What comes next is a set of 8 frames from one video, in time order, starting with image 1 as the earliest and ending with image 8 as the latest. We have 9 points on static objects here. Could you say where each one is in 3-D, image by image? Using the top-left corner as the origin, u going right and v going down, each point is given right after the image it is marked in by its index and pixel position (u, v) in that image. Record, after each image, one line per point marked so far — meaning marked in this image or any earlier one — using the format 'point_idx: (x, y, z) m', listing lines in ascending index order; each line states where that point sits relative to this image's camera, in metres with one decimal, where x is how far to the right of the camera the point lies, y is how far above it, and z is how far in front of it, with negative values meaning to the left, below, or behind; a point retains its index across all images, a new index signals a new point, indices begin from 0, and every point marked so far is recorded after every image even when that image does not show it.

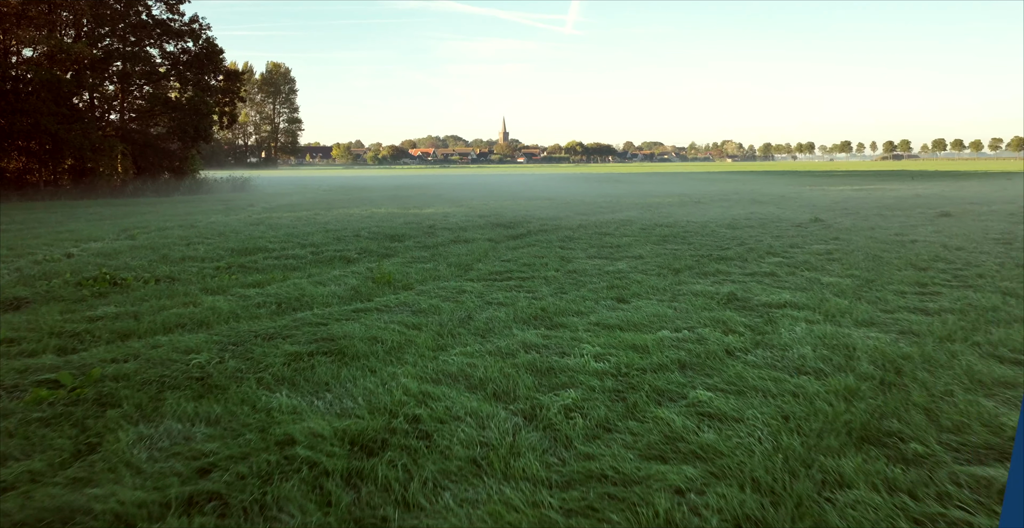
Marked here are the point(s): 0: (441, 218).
0: (-1.5, +1.0, +10.2) m
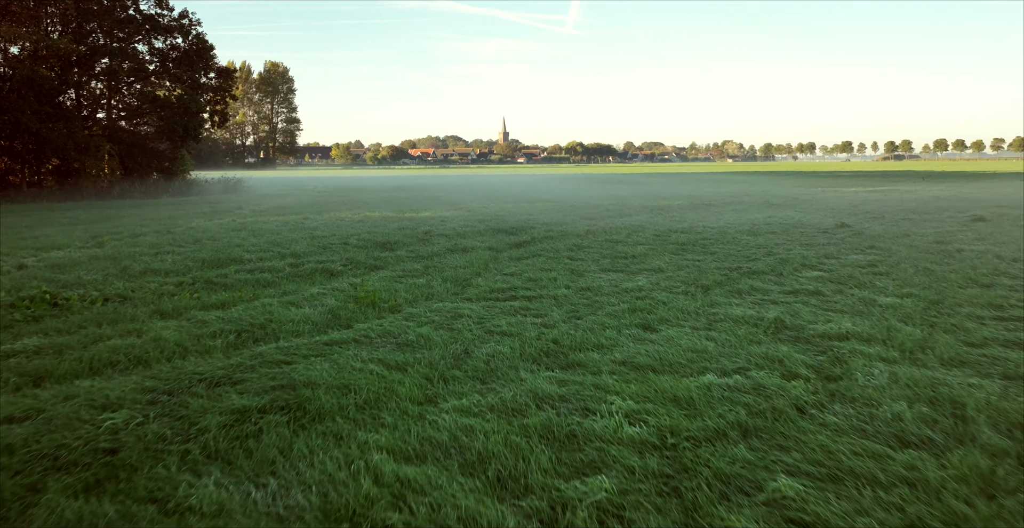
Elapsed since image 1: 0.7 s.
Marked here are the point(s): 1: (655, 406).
0: (-1.5, +0.8, +9.6) m
1: (+0.7, -0.7, +2.4) m
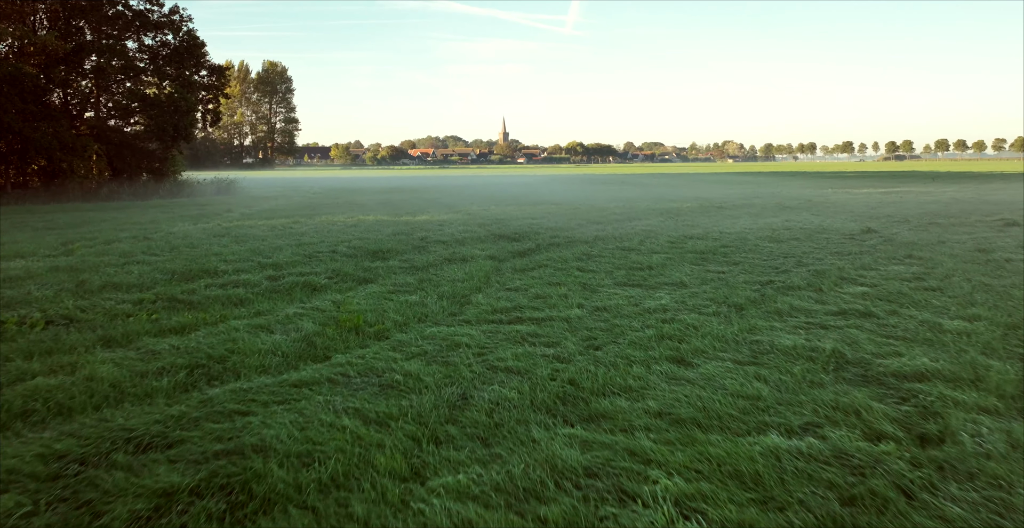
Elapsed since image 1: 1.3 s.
0: (-1.5, +0.7, +9.0) m
1: (+0.8, -0.9, +1.8) m
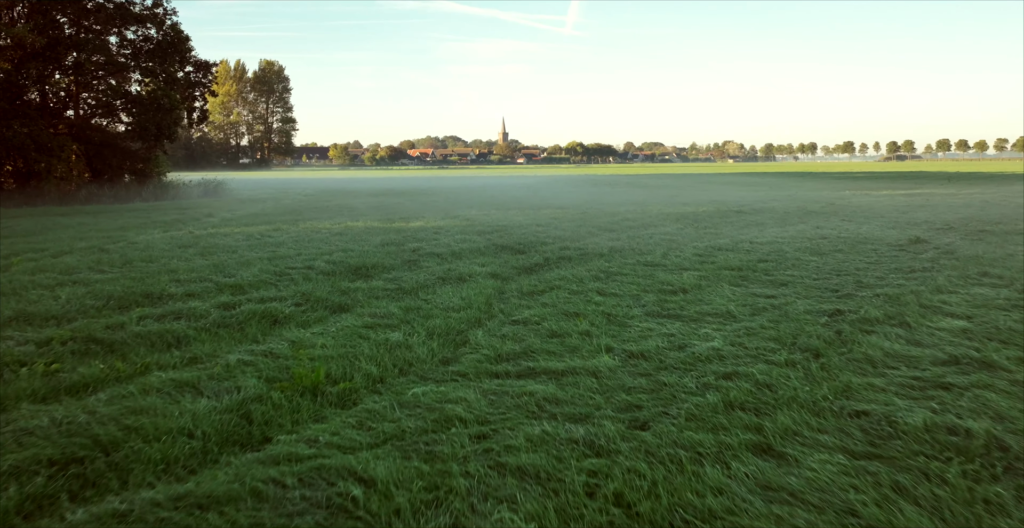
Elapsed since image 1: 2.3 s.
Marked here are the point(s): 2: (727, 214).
0: (-1.4, +0.5, +8.1) m
1: (+0.8, -1.1, +0.9) m
2: (+4.9, +1.1, +10.6) m
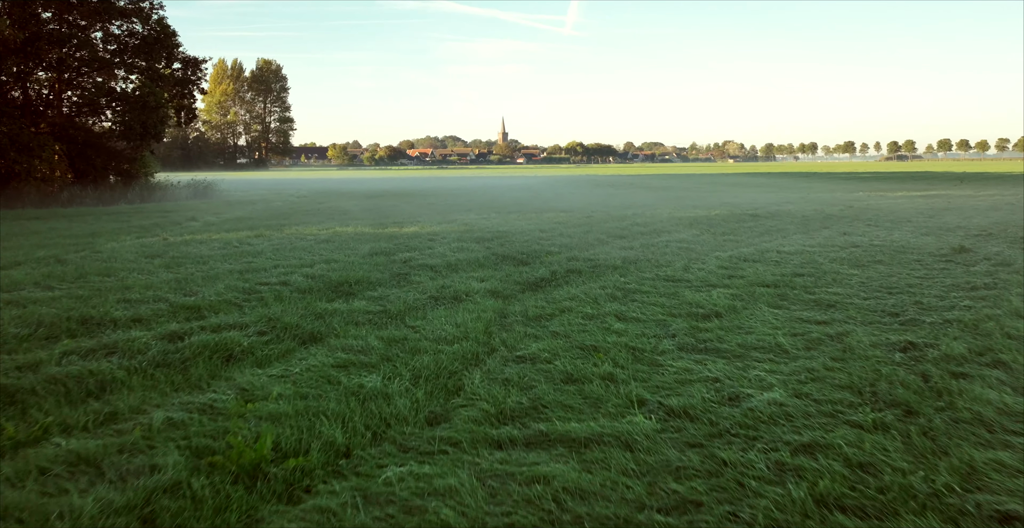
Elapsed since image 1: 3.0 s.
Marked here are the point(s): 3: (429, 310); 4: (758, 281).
0: (-1.4, +0.3, +7.4) m
1: (+0.9, -1.2, +0.2) m
2: (+4.9, +1.0, +9.9) m
3: (-0.7, -0.4, +4.1) m
4: (+2.6, -0.2, +5.0) m
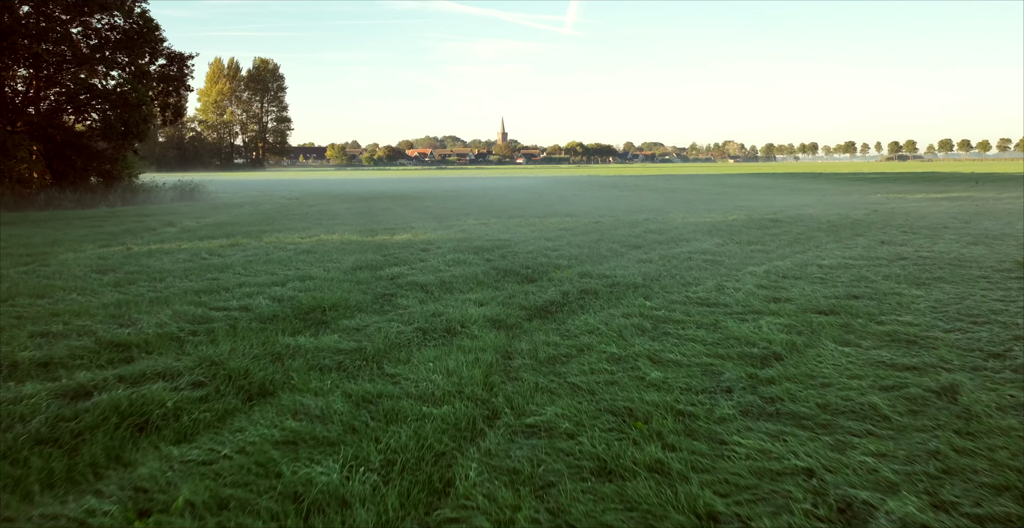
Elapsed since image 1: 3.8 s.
0: (-1.3, +0.1, +6.6) m
1: (+0.9, -1.4, -0.6) m
2: (+4.9, +0.8, +9.1) m
3: (-0.7, -0.6, +3.3) m
4: (+2.6, -0.4, +4.2) m
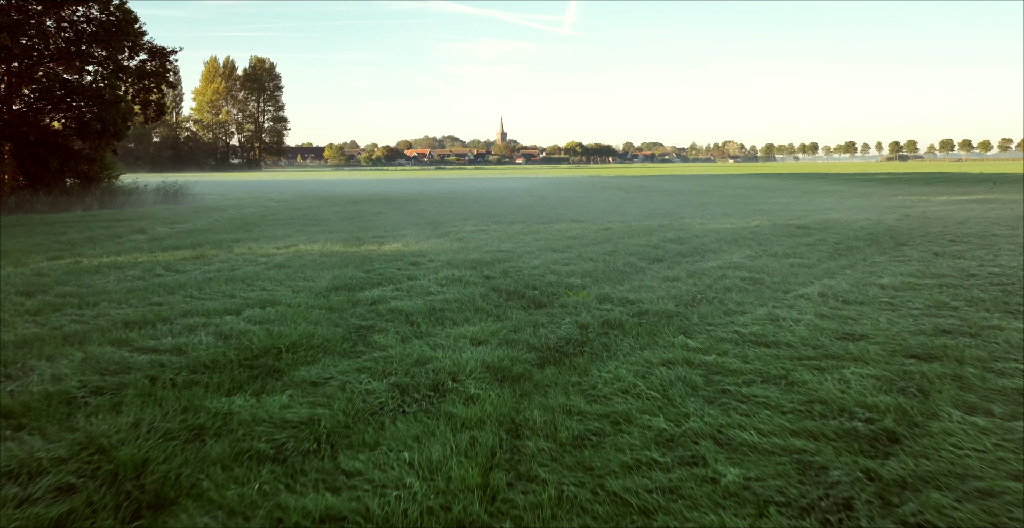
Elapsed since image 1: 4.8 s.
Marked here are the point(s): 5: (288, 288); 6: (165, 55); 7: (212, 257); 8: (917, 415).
0: (-1.3, -0.1, +5.7) m
1: (+1.0, -1.6, -1.5) m
2: (+5.0, +0.6, +8.2) m
3: (-0.6, -0.8, +2.4) m
4: (+2.7, -0.6, +3.3) m
5: (-2.4, -0.2, +5.0) m
6: (-12.6, +7.6, +17.1) m
7: (-4.3, +0.1, +6.7) m
8: (+2.1, -0.8, +2.4) m
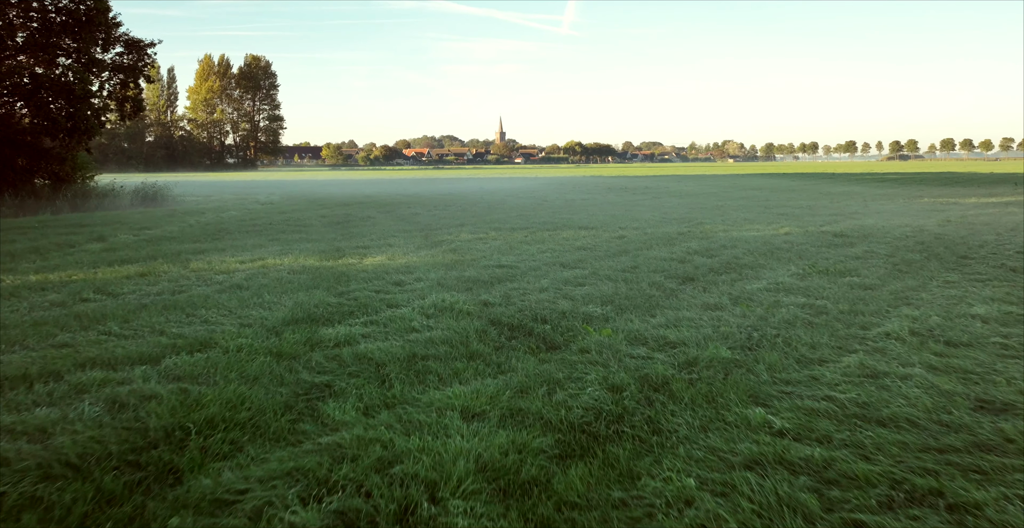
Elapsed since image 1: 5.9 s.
0: (-1.3, -0.3, +4.7) m
1: (+1.0, -1.9, -2.5) m
2: (+5.0, +0.4, +7.2) m
3: (-0.6, -1.0, +1.4) m
4: (+2.7, -0.8, +2.3) m
5: (-2.4, -0.5, +4.0) m
6: (-12.6, +7.4, +16.1) m
7: (-4.3, -0.1, +5.7) m
8: (+2.1, -1.0, +1.4) m
